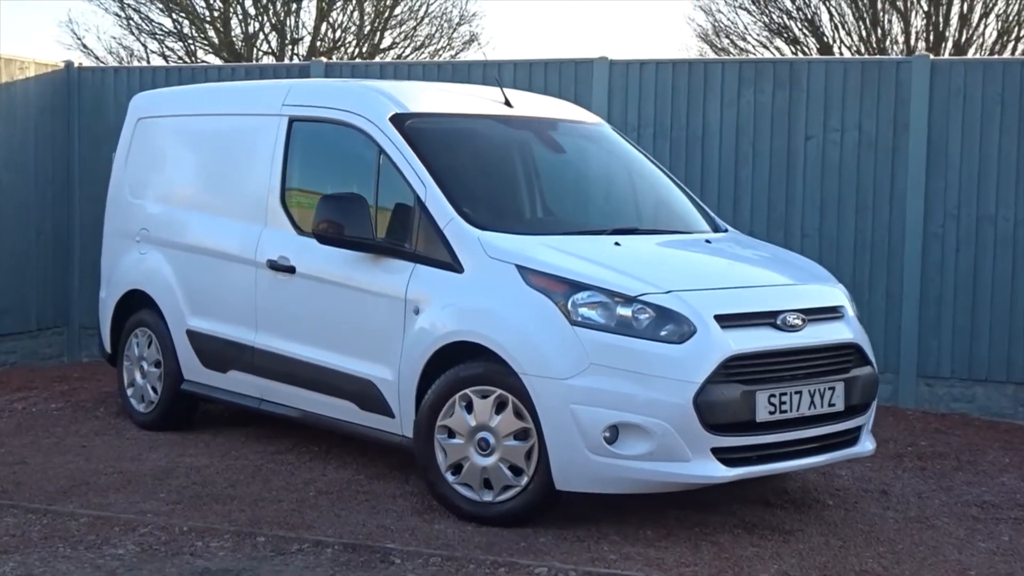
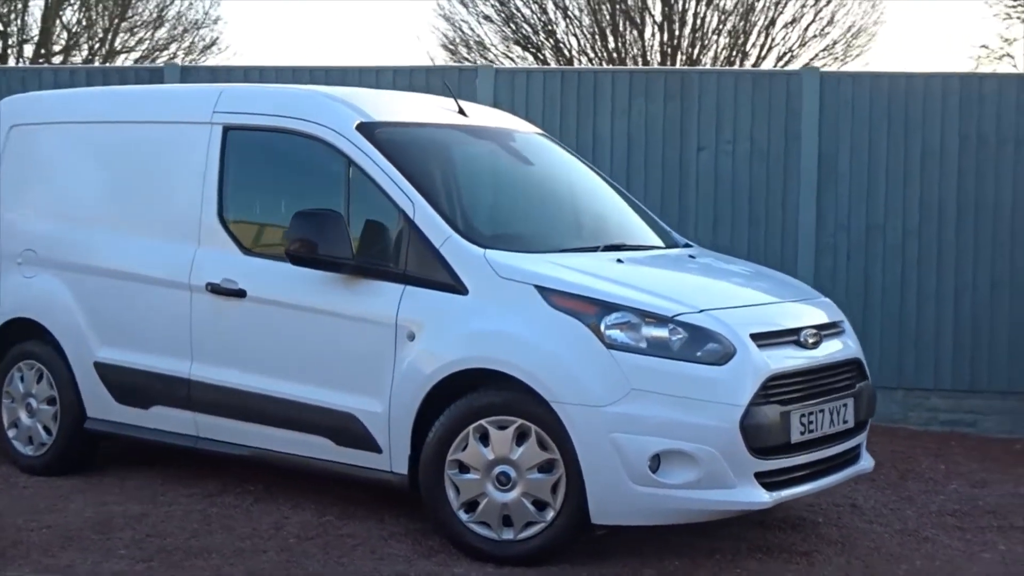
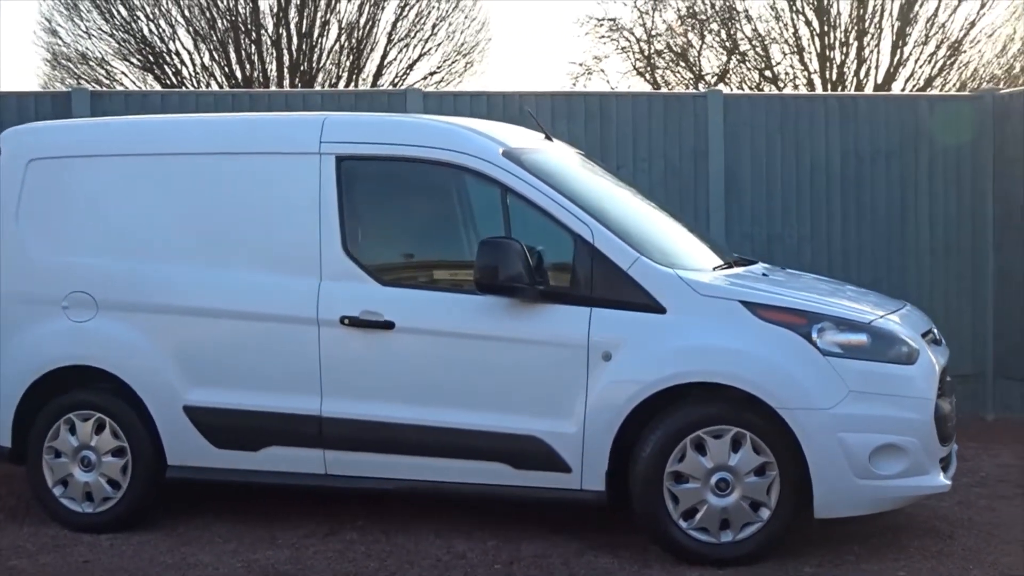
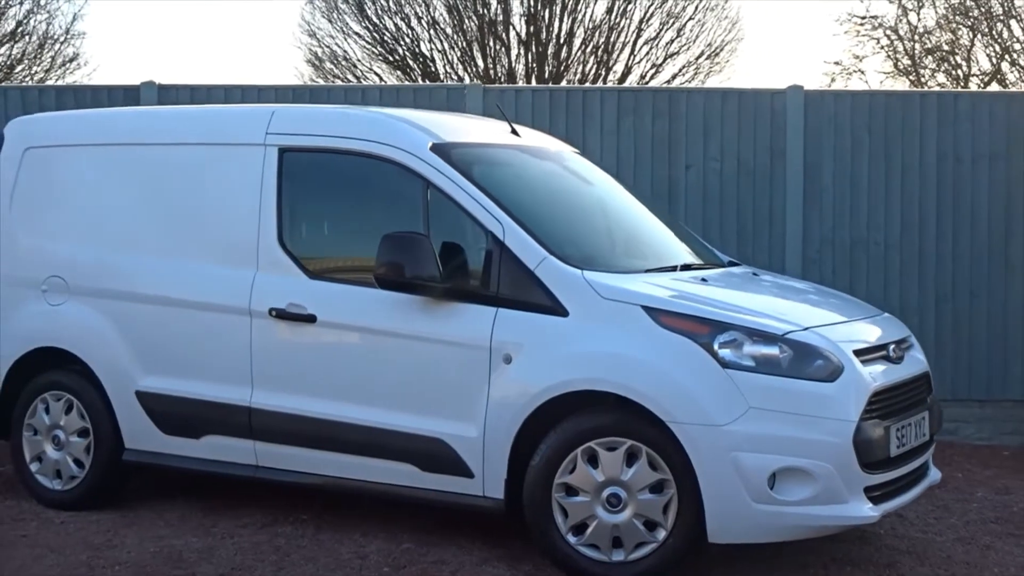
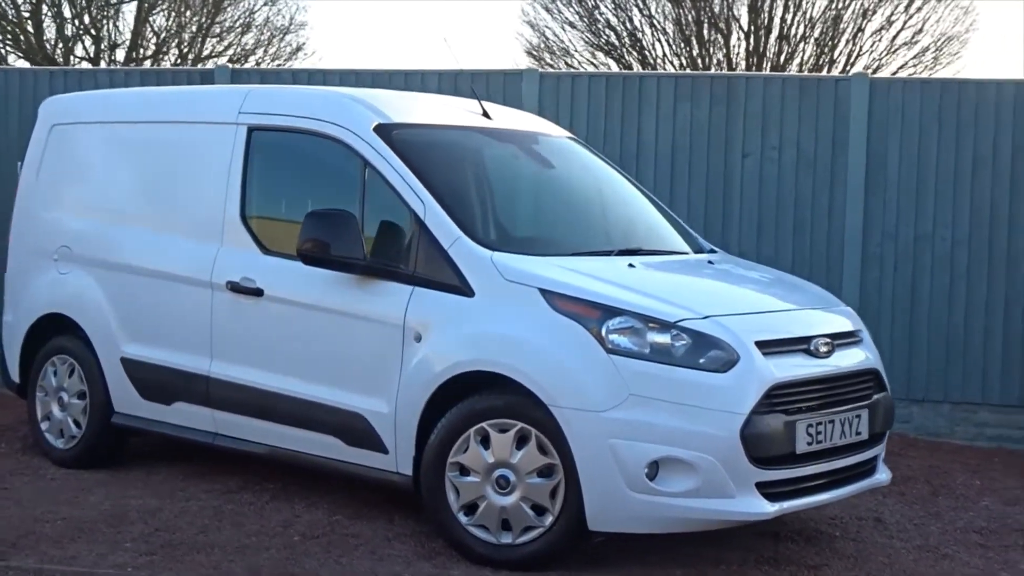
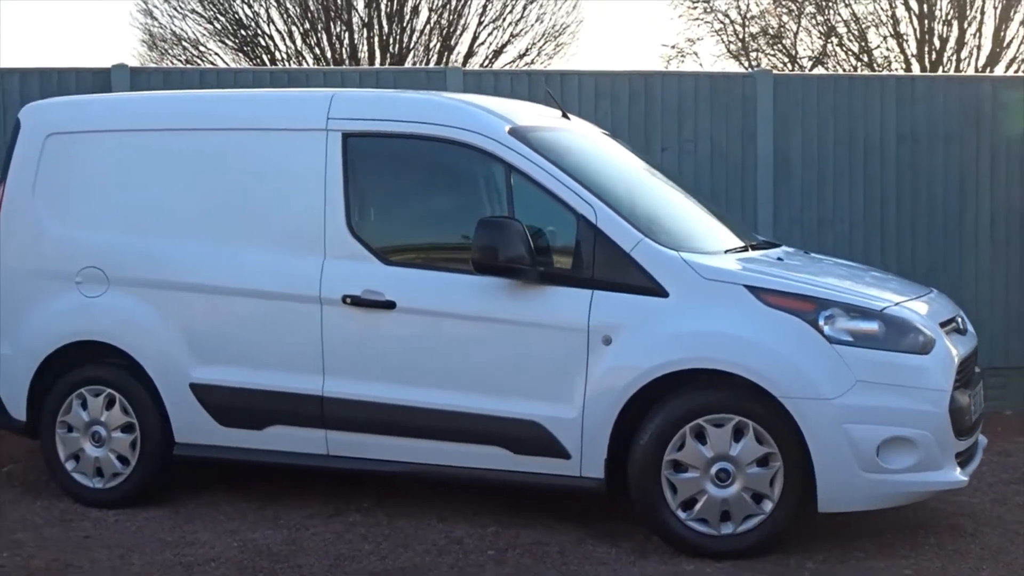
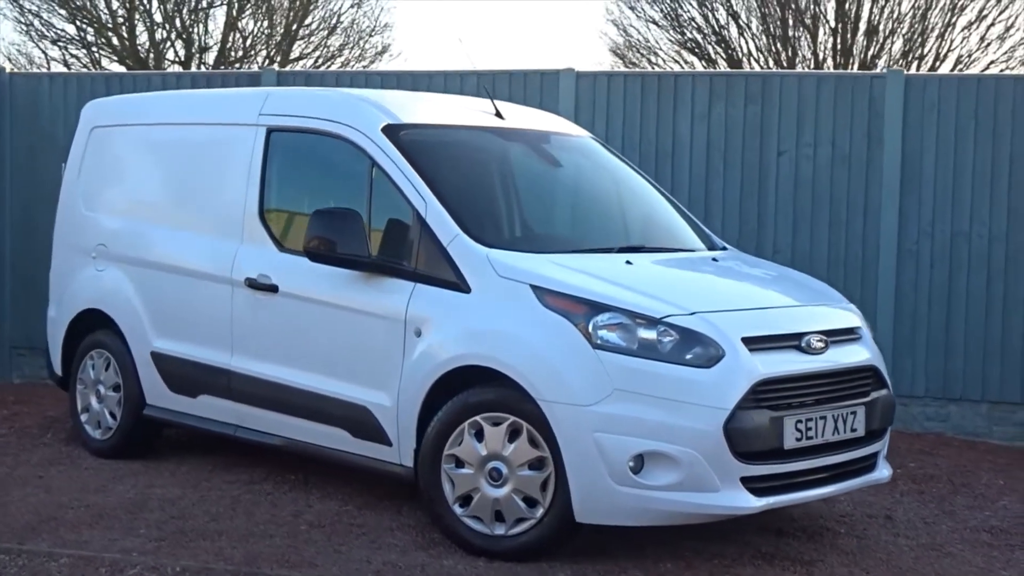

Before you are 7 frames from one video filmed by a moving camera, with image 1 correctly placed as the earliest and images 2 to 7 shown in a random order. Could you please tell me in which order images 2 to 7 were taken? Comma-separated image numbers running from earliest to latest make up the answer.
7, 5, 2, 4, 6, 3
